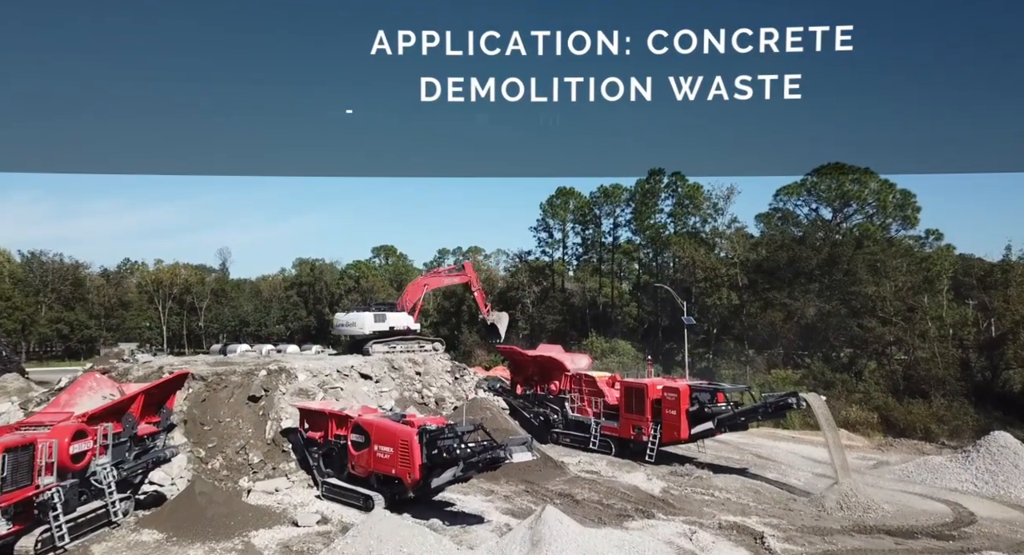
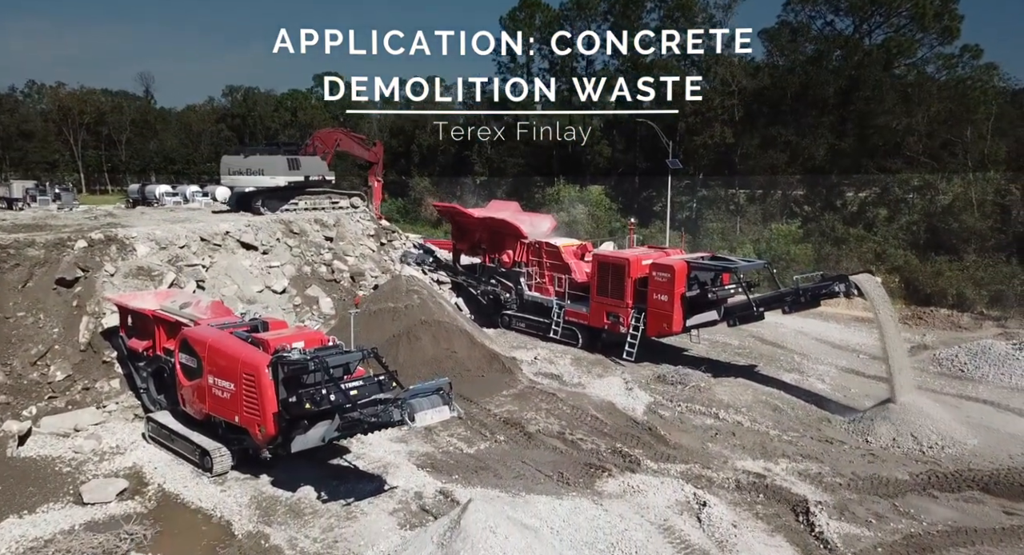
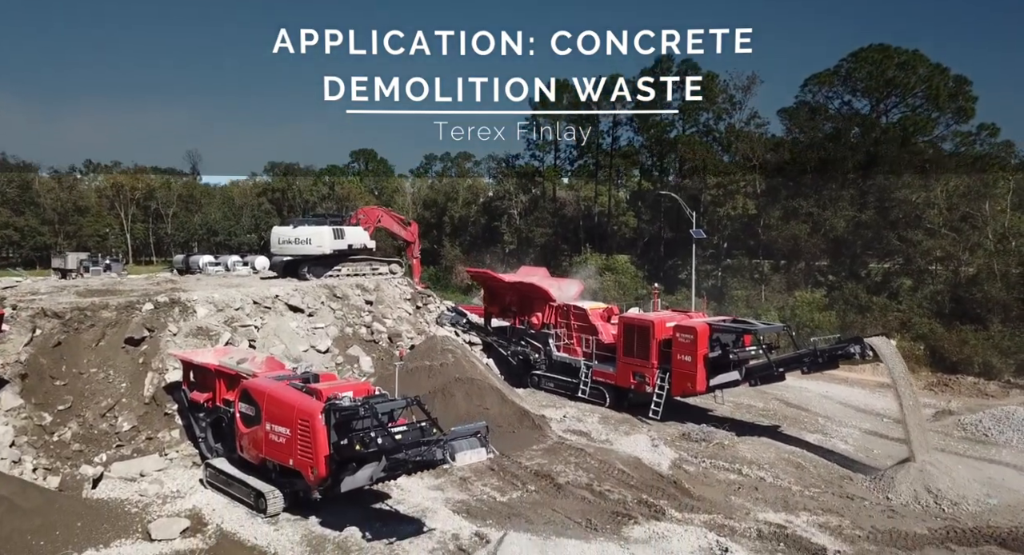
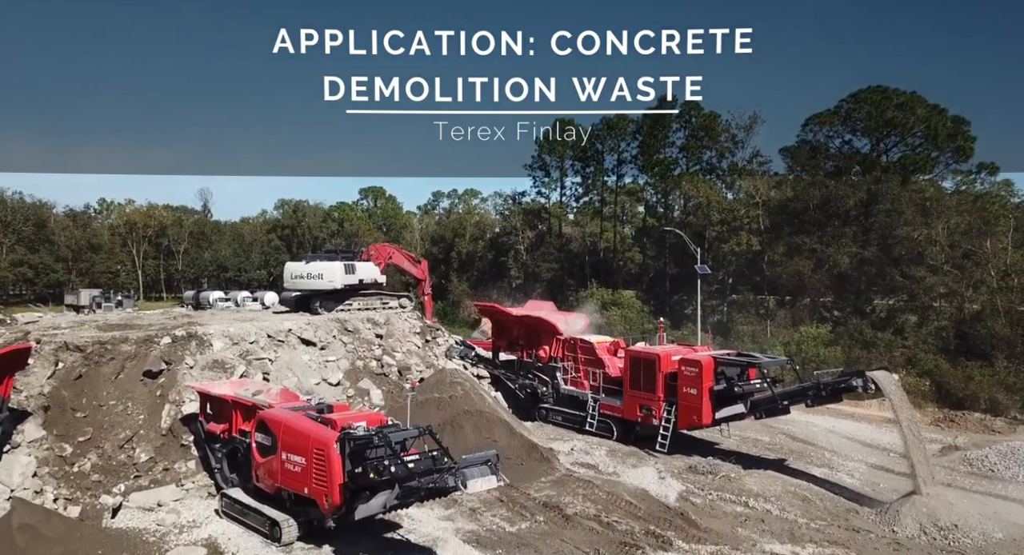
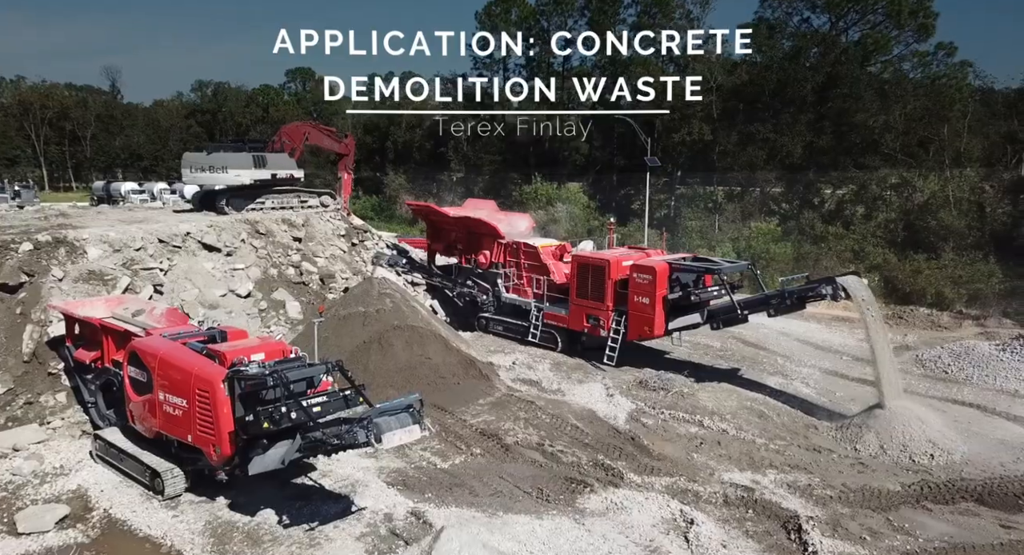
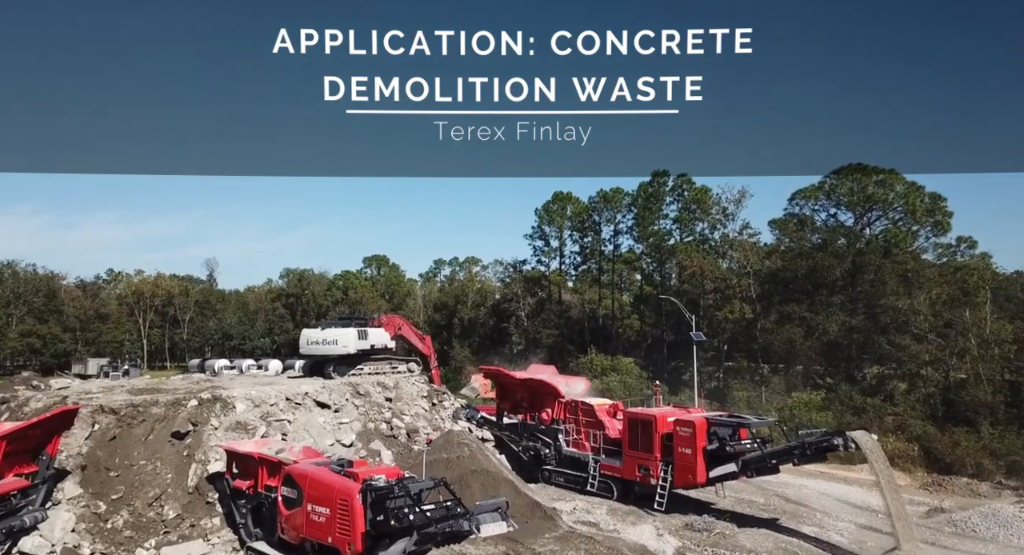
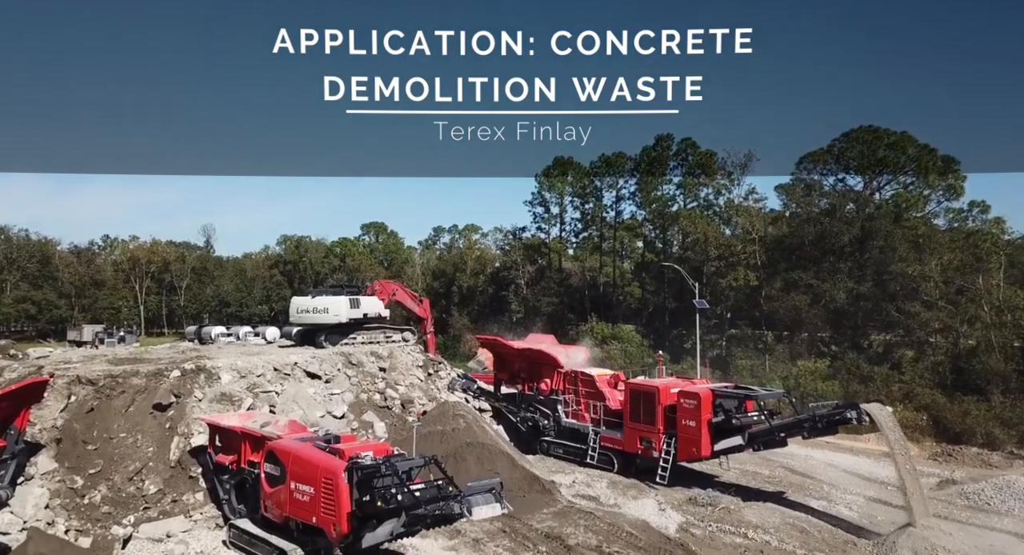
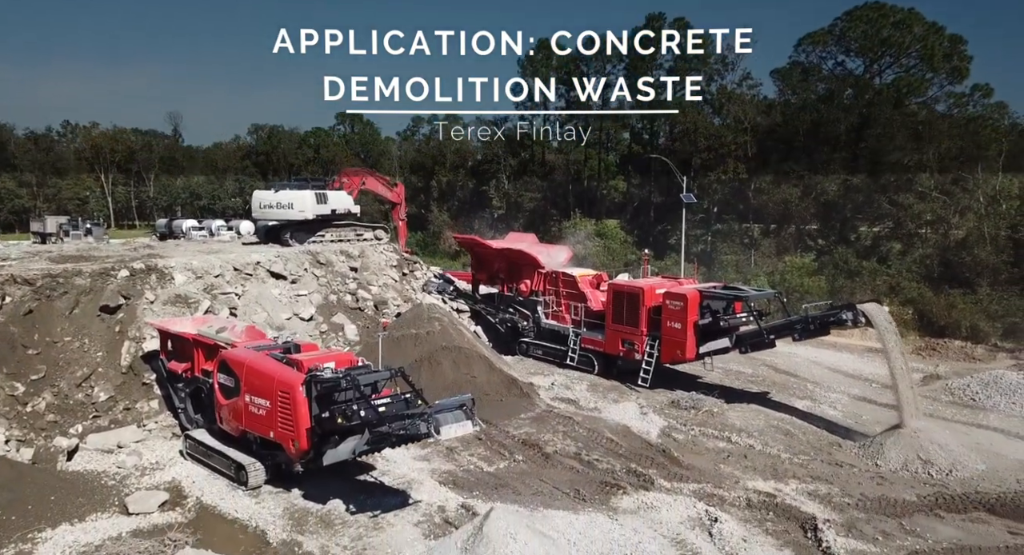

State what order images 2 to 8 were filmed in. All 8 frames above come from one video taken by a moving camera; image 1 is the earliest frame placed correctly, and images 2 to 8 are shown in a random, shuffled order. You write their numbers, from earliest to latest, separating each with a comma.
6, 7, 4, 3, 8, 2, 5
